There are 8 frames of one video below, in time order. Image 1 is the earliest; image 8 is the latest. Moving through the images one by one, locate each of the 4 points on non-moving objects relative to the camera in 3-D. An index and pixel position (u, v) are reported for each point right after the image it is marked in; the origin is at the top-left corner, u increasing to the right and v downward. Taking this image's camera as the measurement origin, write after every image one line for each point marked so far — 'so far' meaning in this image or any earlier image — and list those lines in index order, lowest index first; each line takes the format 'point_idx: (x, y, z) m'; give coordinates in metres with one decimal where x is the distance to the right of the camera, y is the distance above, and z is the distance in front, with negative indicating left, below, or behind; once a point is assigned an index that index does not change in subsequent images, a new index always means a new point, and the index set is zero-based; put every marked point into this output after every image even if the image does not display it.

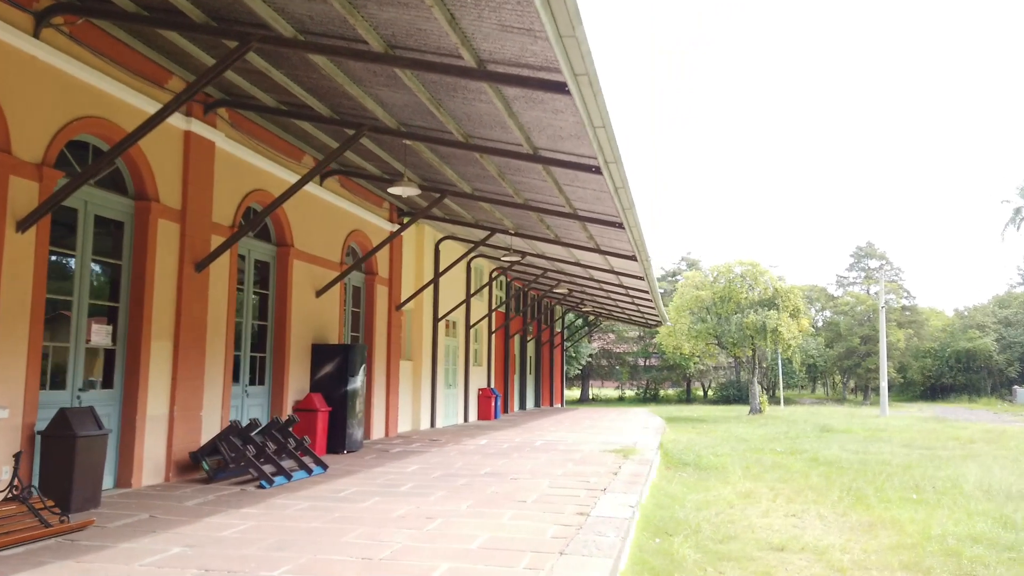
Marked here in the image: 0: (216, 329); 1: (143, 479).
0: (-2.9, -0.4, +7.3) m
1: (-3.1, -1.6, +6.3) m
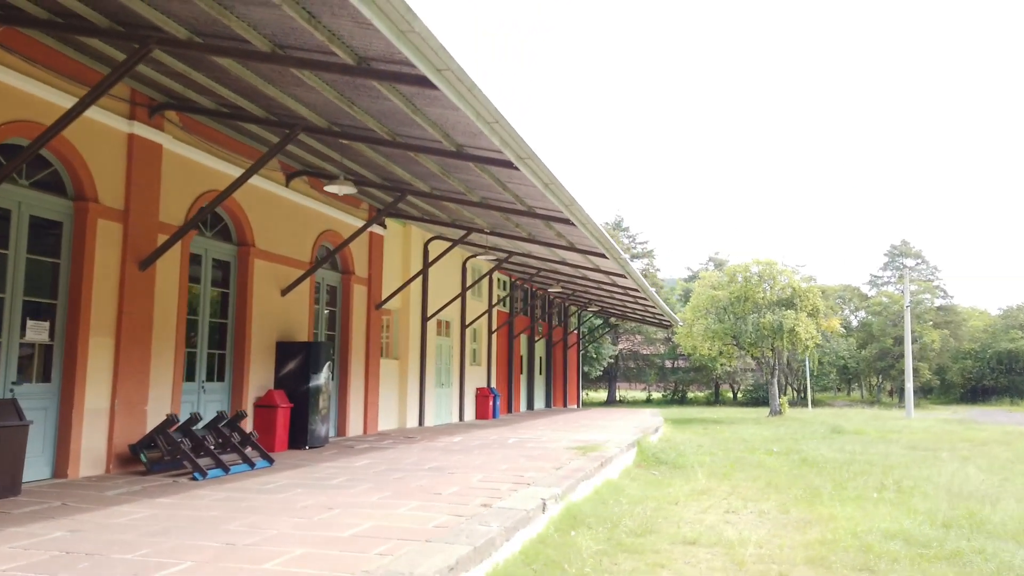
0: (-3.5, -0.4, +7.5) m
1: (-3.7, -1.6, +6.5) m
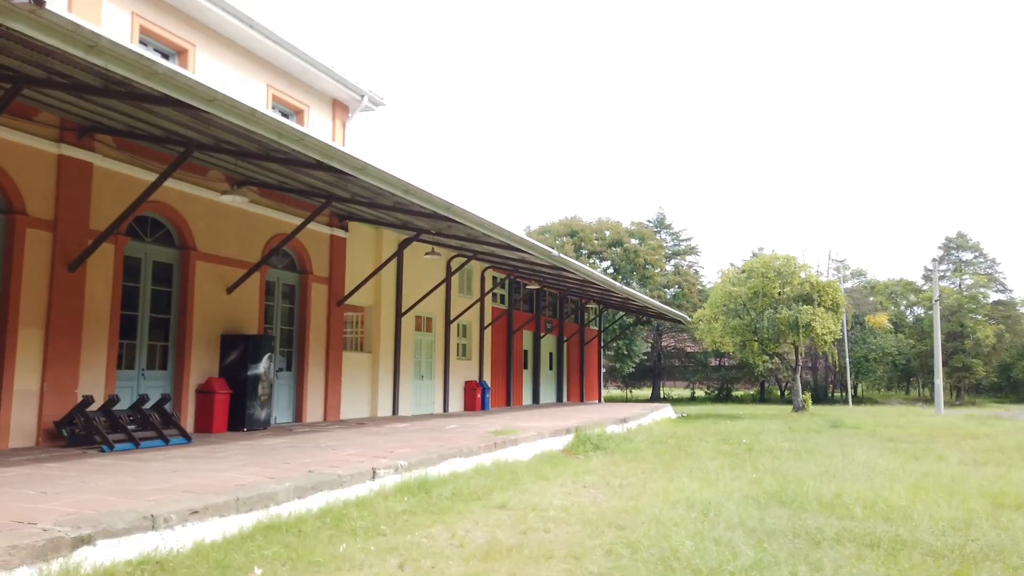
0: (-4.8, -0.4, +8.7) m
1: (-5.1, -1.6, +7.7) m
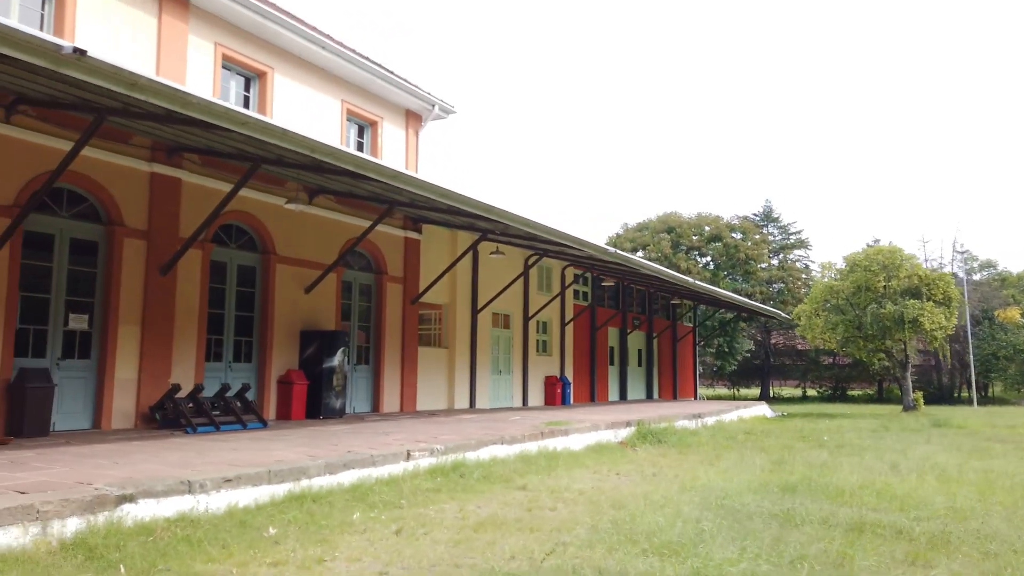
0: (-4.2, -0.4, +9.8) m
1: (-4.7, -1.6, +8.8) m
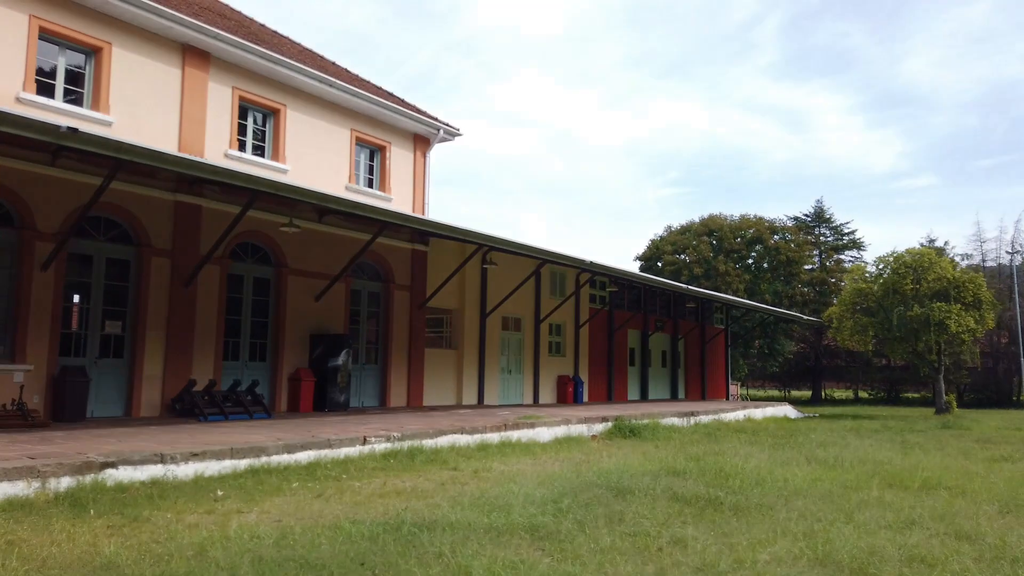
0: (-4.7, -0.5, +11.5) m
1: (-5.2, -1.7, +10.6) m
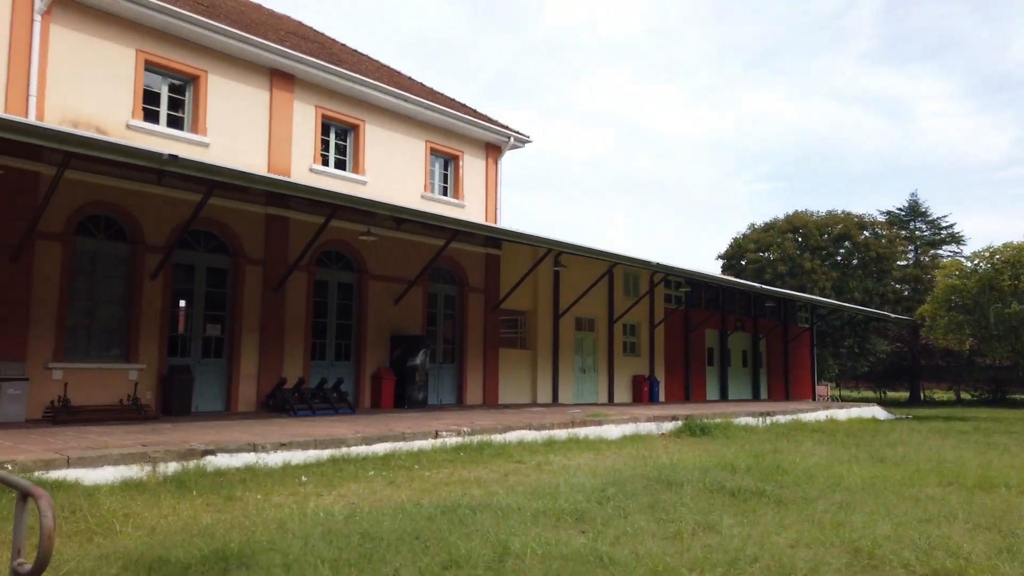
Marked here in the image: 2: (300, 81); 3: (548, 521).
0: (-3.6, -0.6, +12.4) m
1: (-4.2, -1.8, +11.6) m
2: (-3.6, +3.5, +12.8) m
3: (+0.2, -1.5, +4.9) m
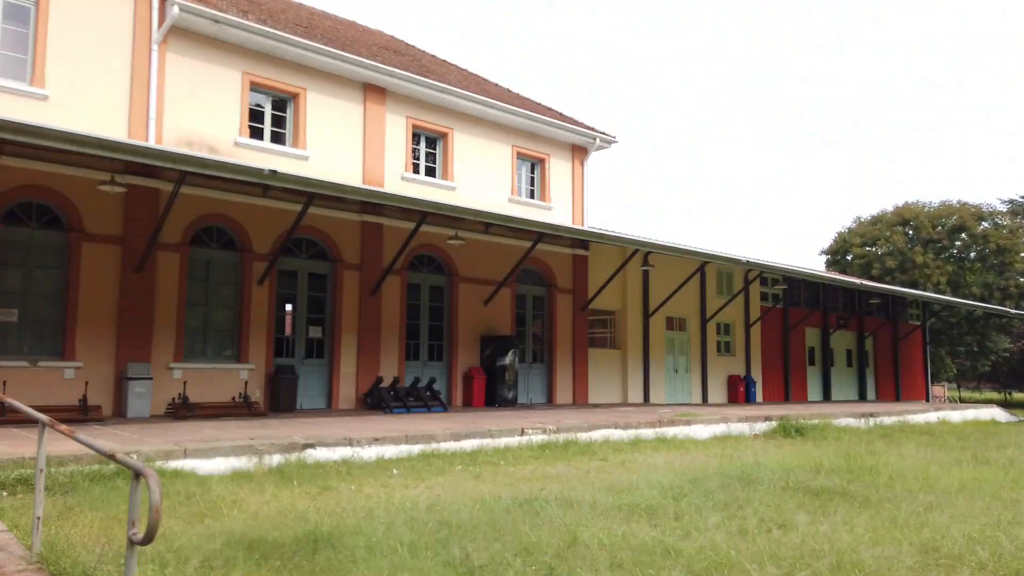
0: (-2.1, -0.7, +13.0) m
1: (-2.8, -1.9, +12.2) m
2: (-2.1, +3.5, +13.3) m
3: (+0.7, -1.5, +5.1) m
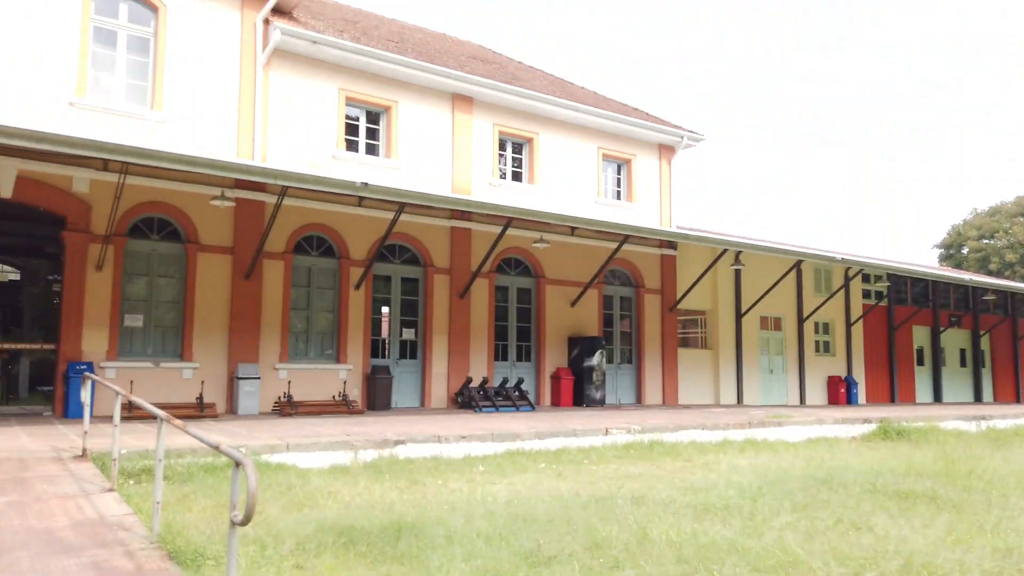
0: (-0.6, -0.7, +13.3) m
1: (-1.4, -1.9, +12.7) m
2: (-0.6, +3.4, +13.7) m
3: (+1.2, -1.5, +5.2) m
